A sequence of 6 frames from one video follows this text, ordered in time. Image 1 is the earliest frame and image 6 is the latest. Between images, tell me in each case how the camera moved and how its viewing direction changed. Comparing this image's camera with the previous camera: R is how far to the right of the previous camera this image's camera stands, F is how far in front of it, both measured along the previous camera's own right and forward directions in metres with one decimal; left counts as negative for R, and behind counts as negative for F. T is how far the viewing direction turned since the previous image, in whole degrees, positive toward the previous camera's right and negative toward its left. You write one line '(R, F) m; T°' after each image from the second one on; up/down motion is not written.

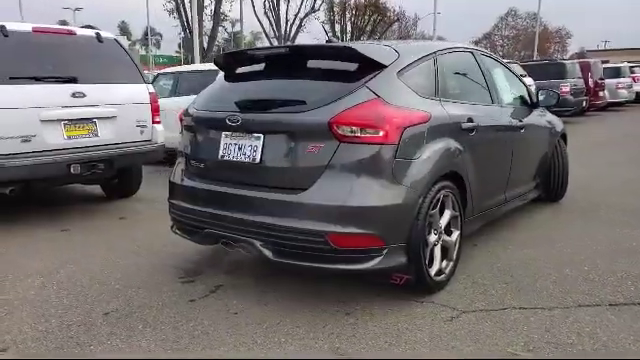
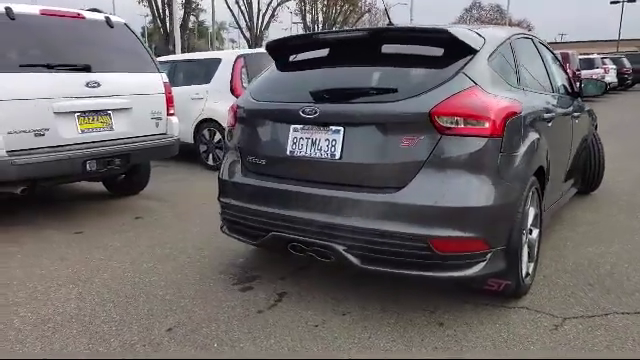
(-0.7, +0.3) m; +4°
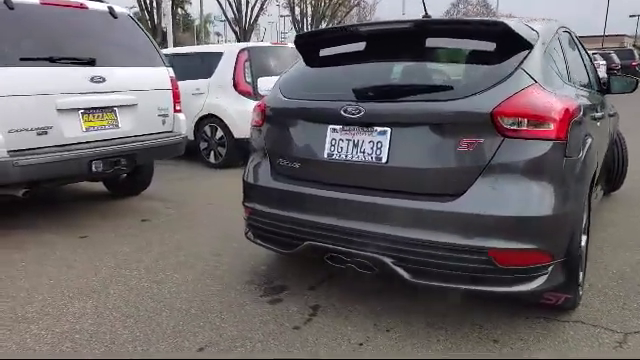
(-0.3, +0.3) m; +1°
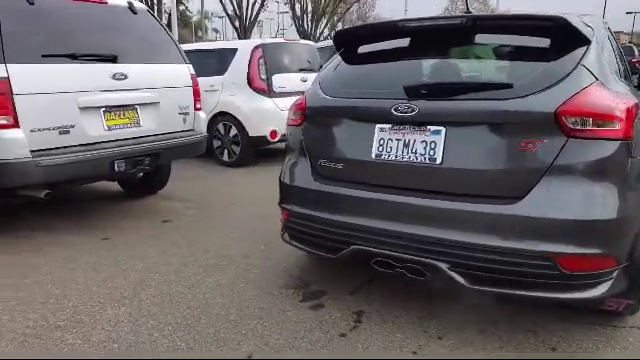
(-0.3, +0.1) m; 0°
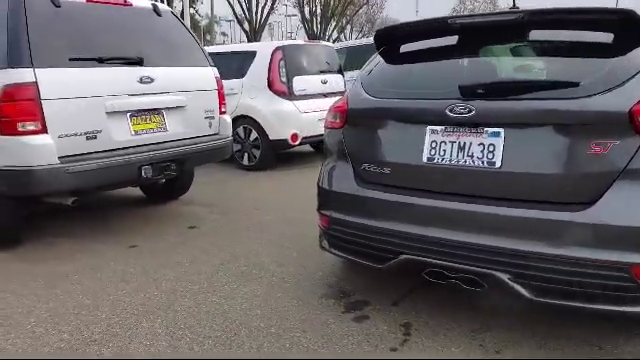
(-0.2, +0.1) m; -1°
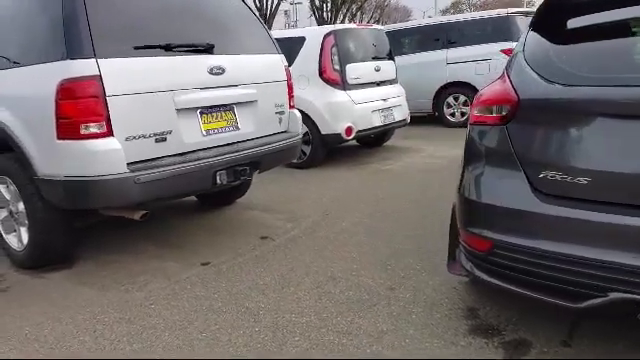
(-0.7, +0.6) m; -1°
